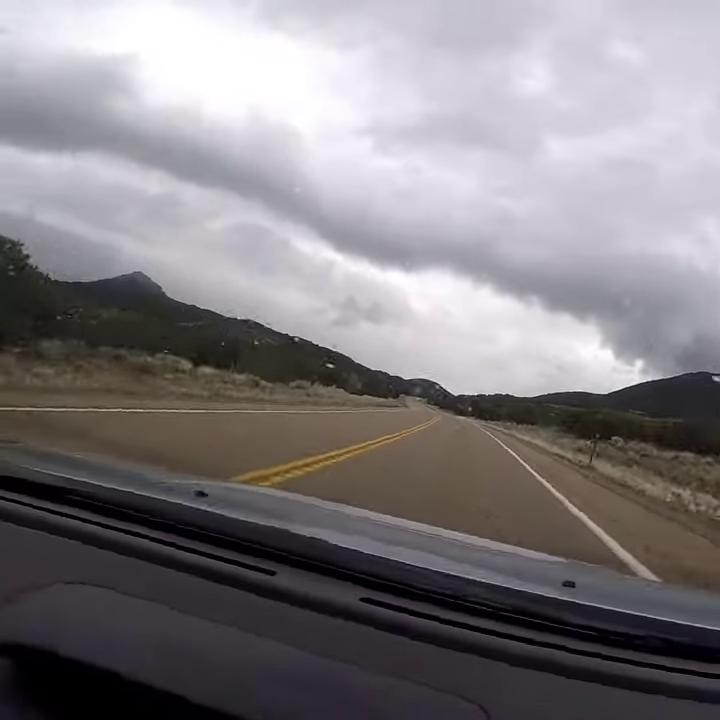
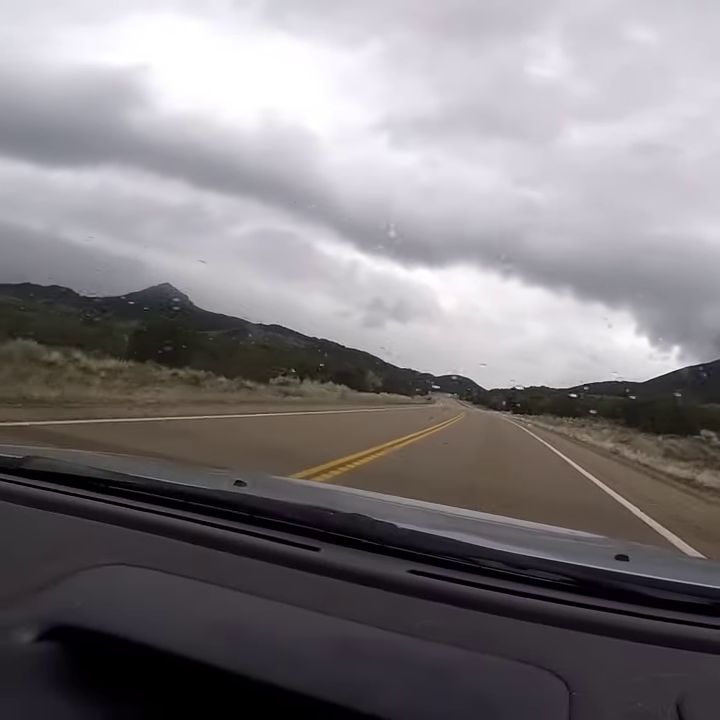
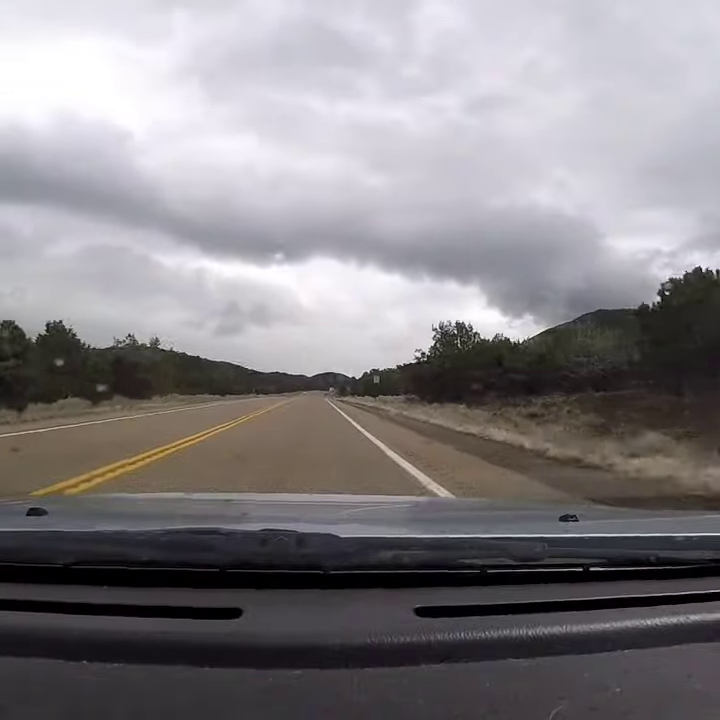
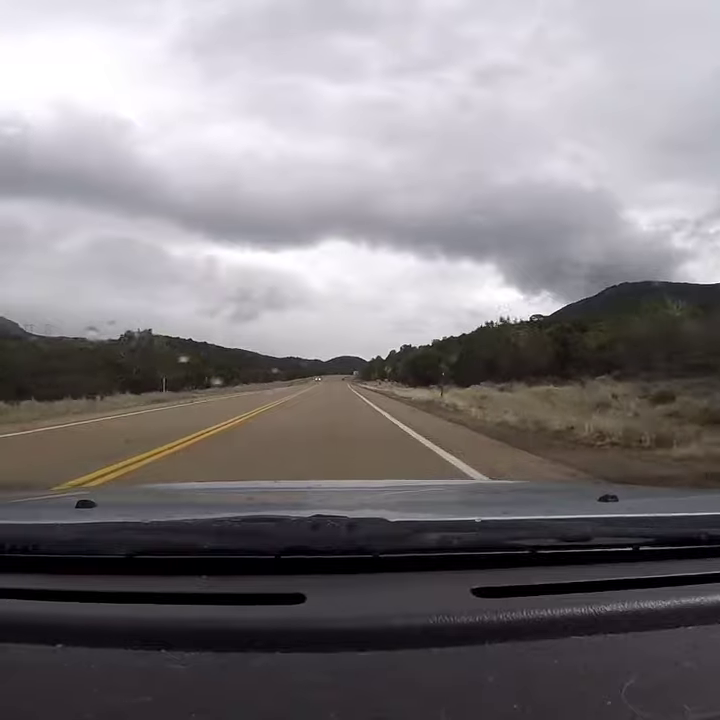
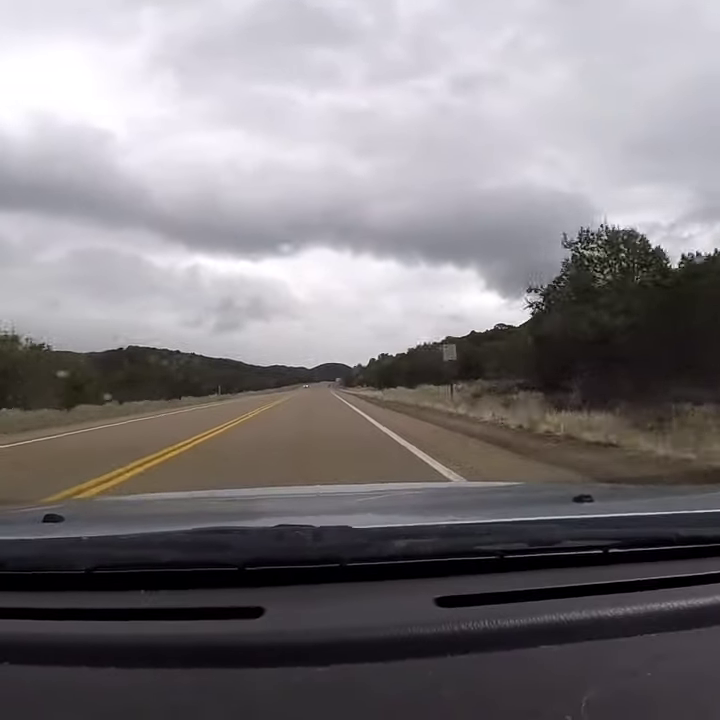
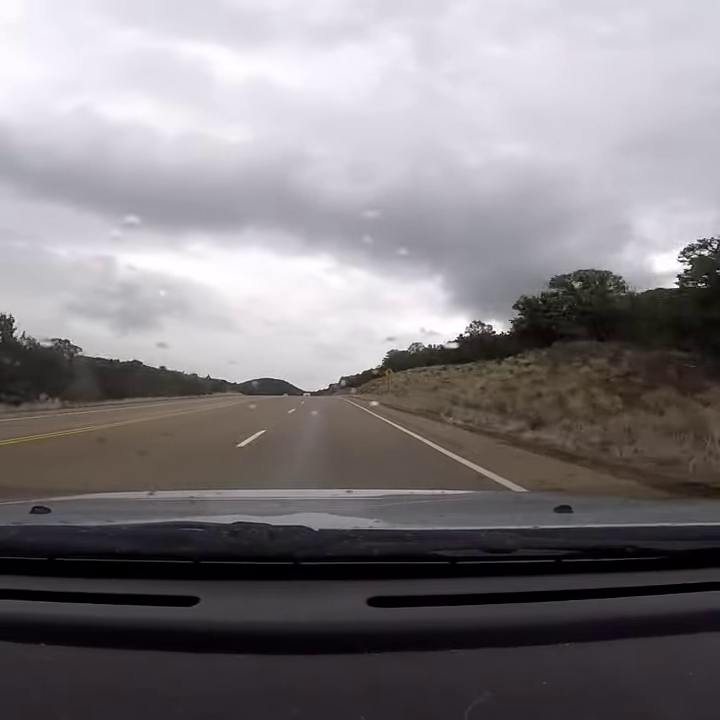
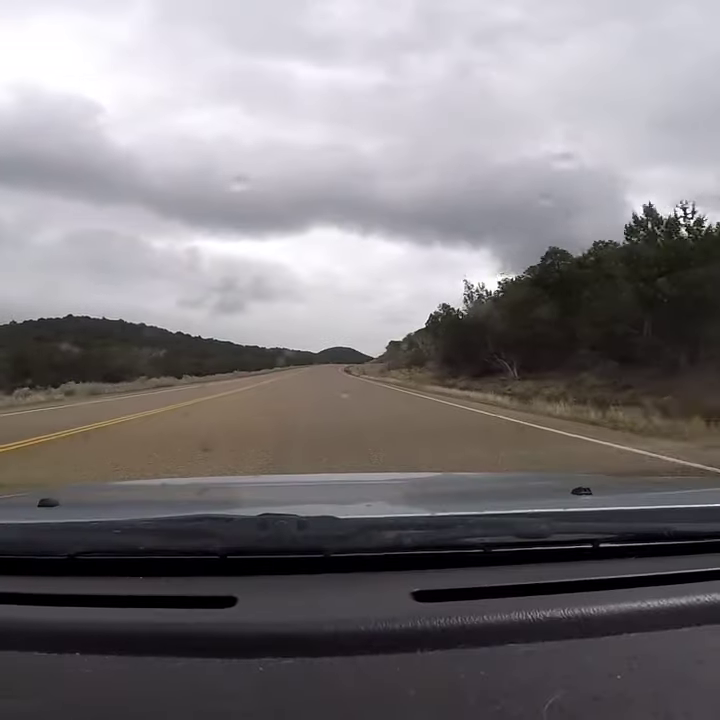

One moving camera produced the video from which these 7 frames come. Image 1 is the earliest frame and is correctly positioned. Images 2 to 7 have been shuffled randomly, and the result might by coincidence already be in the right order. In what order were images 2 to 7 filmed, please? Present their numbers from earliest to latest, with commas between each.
2, 3, 5, 4, 7, 6
